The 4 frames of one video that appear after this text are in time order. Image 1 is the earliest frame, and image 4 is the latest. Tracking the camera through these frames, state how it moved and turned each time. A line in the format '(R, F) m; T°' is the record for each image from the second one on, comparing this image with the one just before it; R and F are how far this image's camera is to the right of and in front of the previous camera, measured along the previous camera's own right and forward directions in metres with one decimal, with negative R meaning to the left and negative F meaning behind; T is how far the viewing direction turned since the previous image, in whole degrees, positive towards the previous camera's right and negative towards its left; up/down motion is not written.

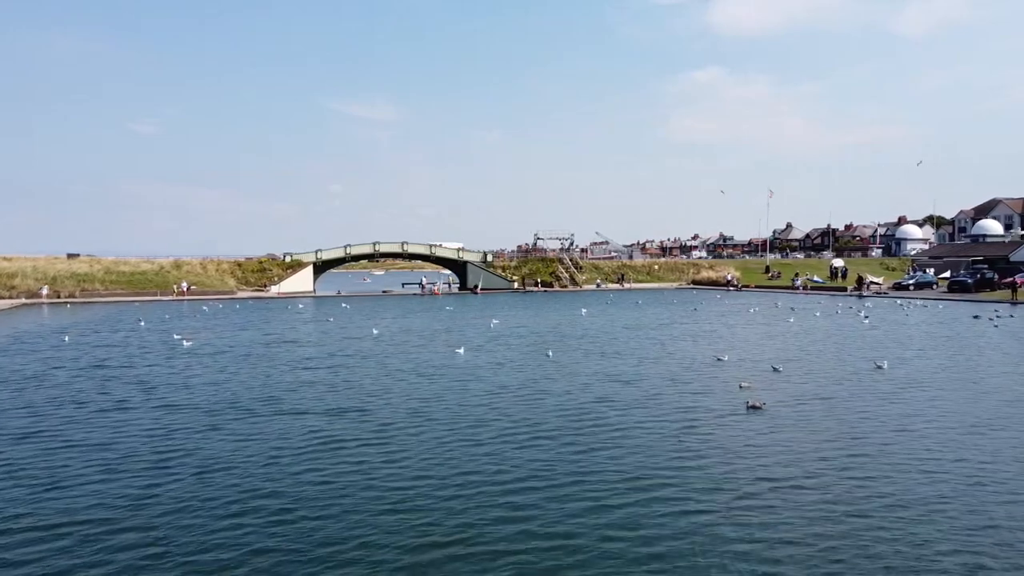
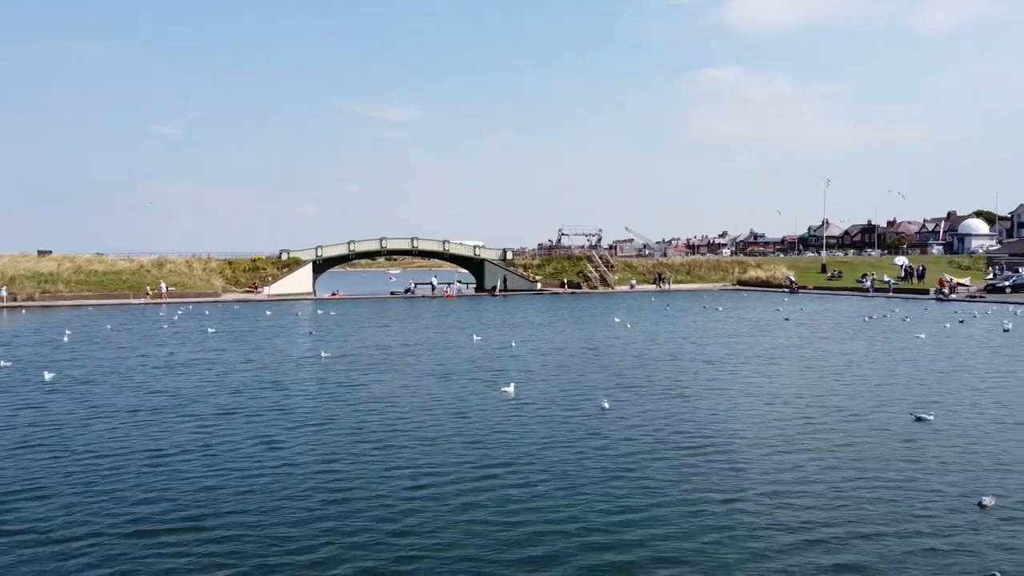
(-0.7, +17.0) m; -1°
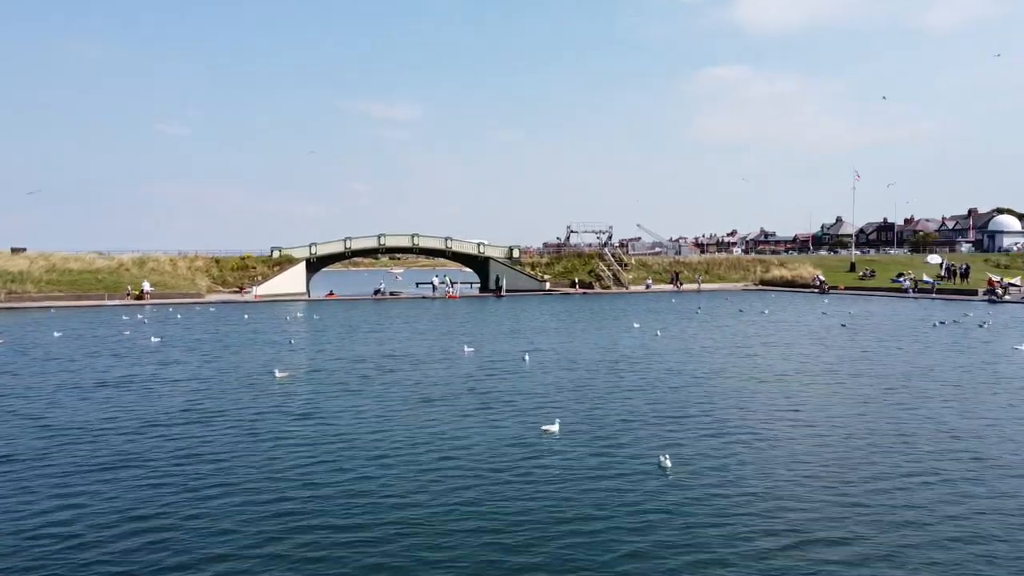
(-0.6, +8.9) m; 0°
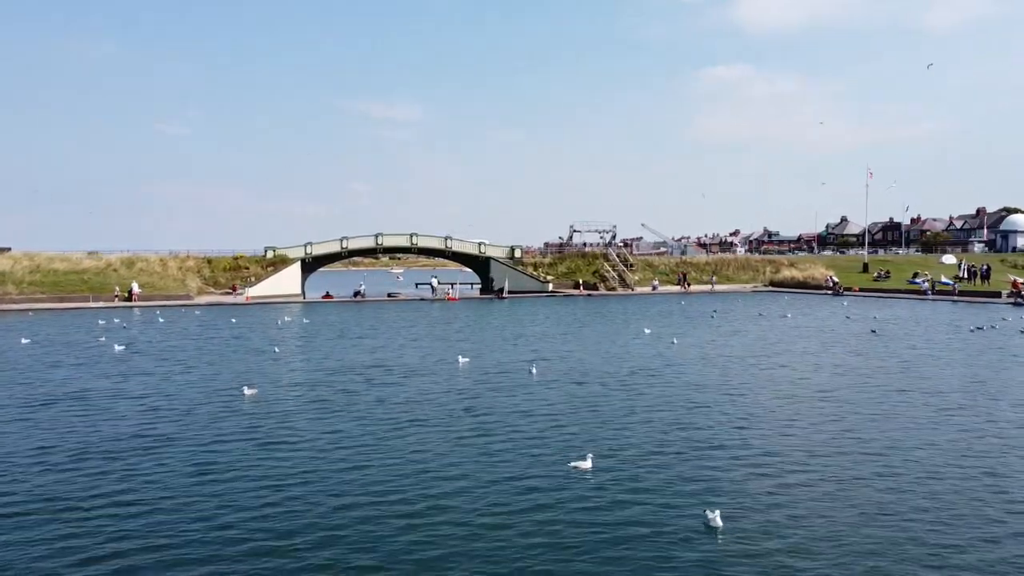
(-0.3, +4.2) m; 0°
